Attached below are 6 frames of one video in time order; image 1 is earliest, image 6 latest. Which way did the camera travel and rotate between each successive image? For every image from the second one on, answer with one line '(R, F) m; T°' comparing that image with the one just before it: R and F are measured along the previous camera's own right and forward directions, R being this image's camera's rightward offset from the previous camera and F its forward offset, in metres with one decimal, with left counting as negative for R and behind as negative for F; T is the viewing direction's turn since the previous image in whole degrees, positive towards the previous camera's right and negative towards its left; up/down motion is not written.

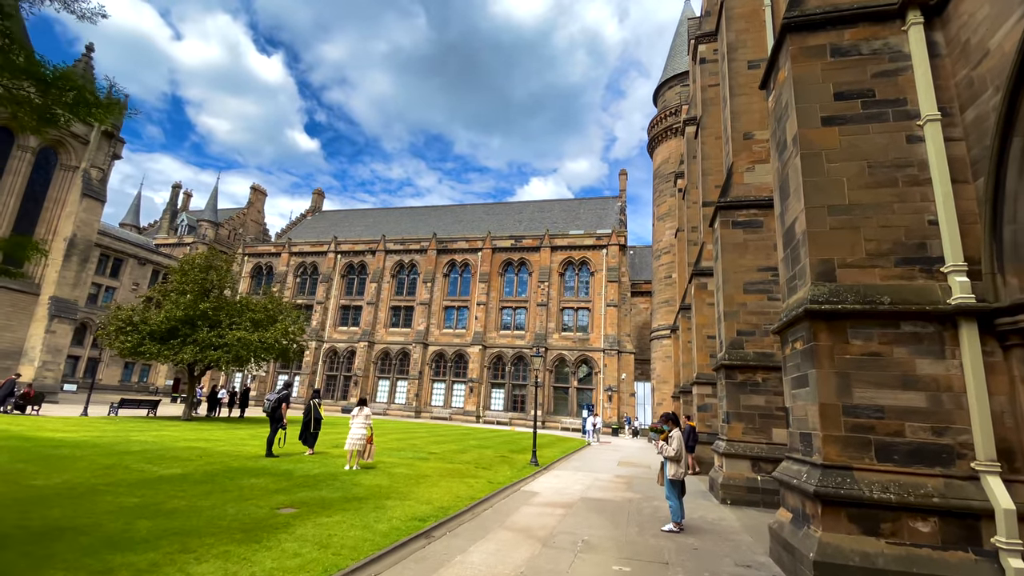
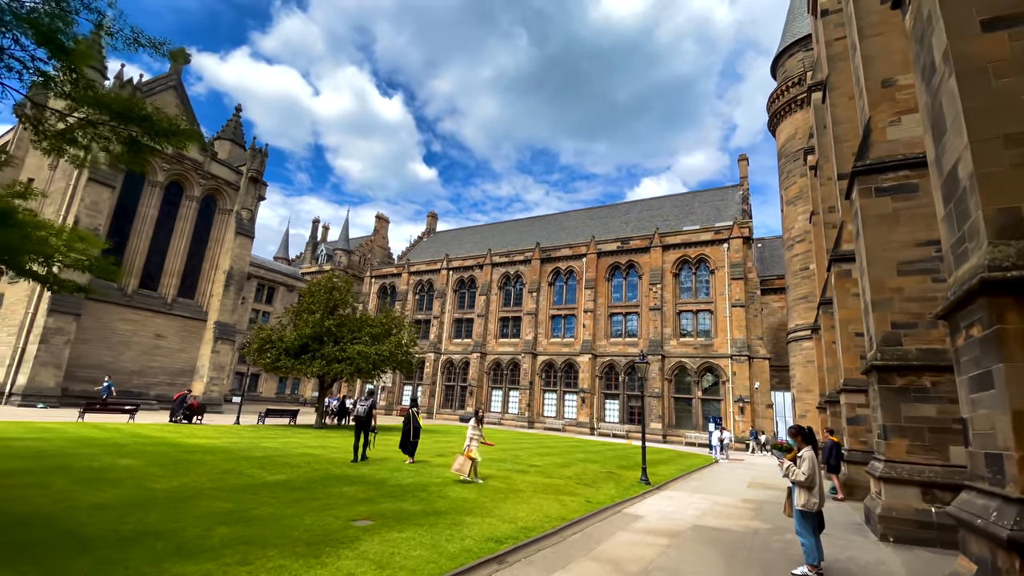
(+0.5, +0.8) m; -14°
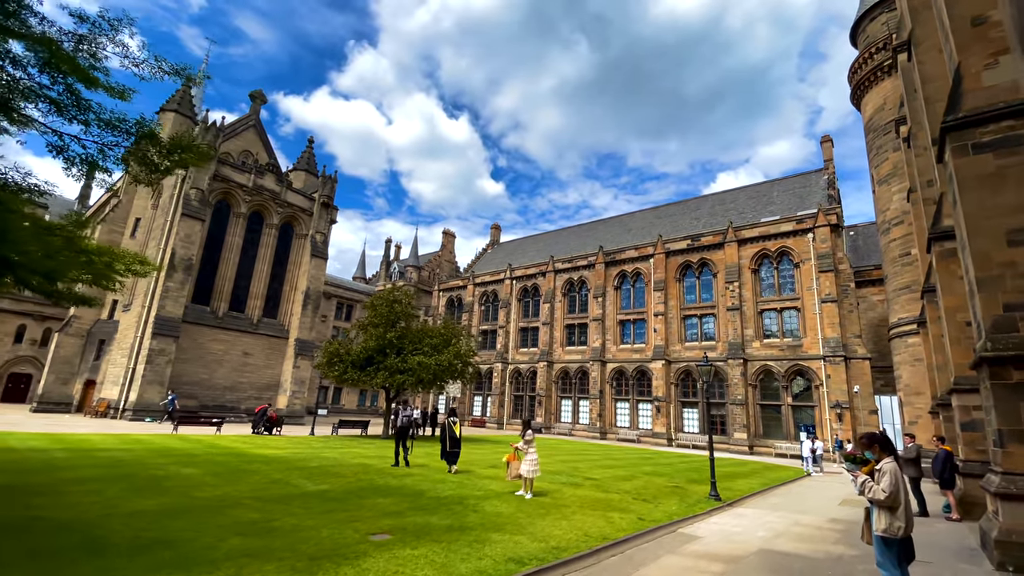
(+0.8, +0.6) m; -9°
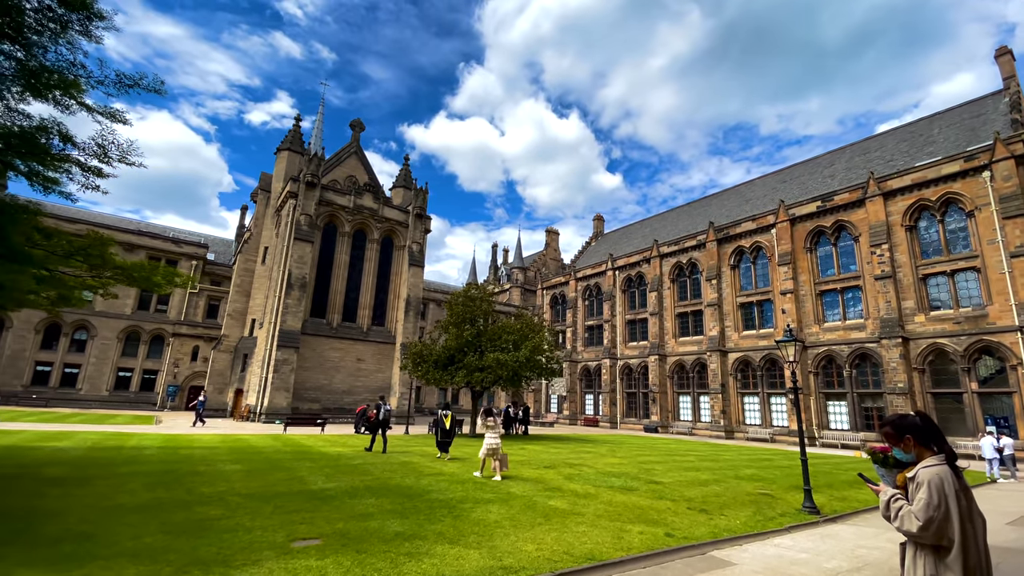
(+2.3, +1.5) m; -15°
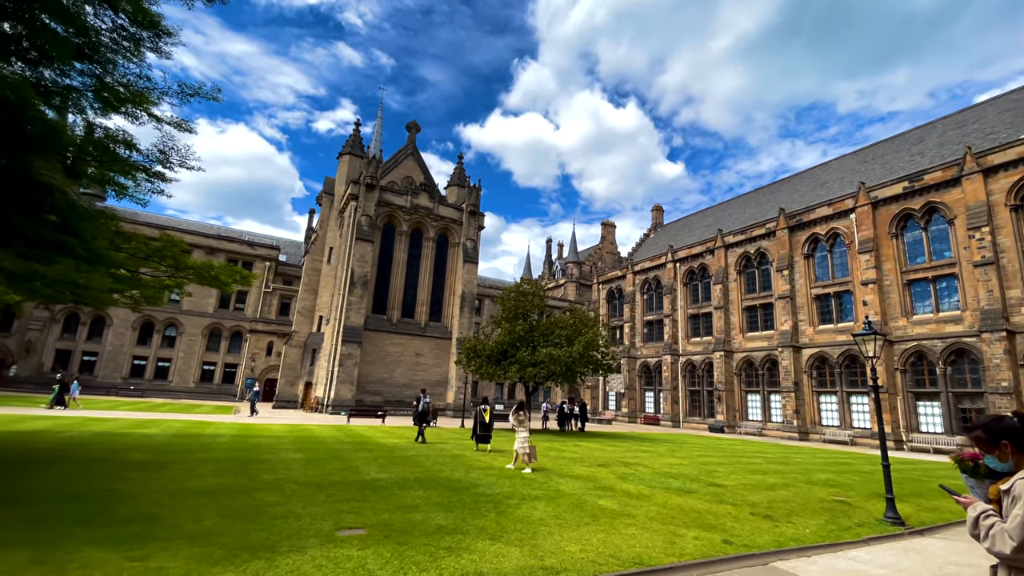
(+0.2, +0.2) m; -7°
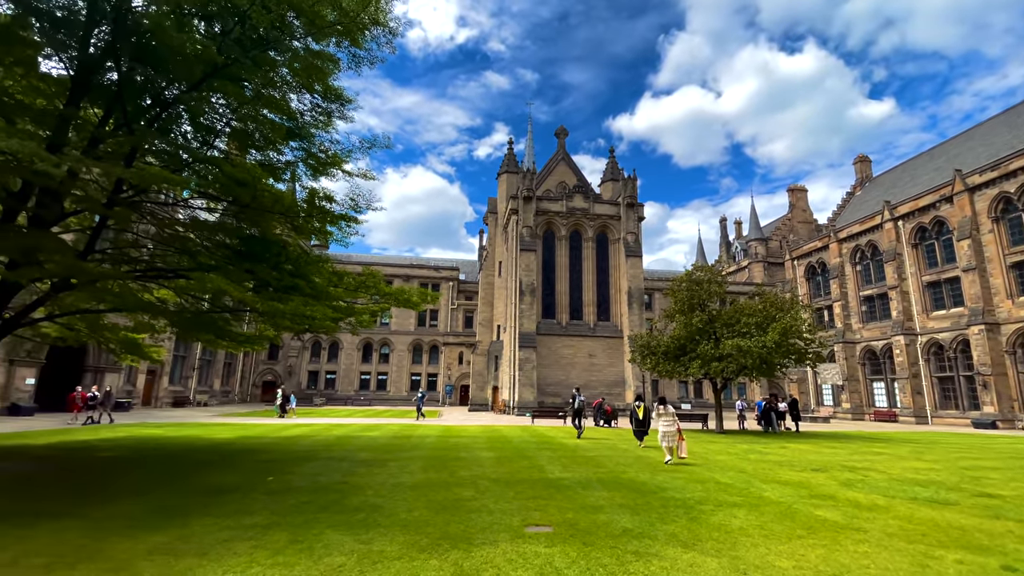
(+0.1, +0.1) m; -20°
